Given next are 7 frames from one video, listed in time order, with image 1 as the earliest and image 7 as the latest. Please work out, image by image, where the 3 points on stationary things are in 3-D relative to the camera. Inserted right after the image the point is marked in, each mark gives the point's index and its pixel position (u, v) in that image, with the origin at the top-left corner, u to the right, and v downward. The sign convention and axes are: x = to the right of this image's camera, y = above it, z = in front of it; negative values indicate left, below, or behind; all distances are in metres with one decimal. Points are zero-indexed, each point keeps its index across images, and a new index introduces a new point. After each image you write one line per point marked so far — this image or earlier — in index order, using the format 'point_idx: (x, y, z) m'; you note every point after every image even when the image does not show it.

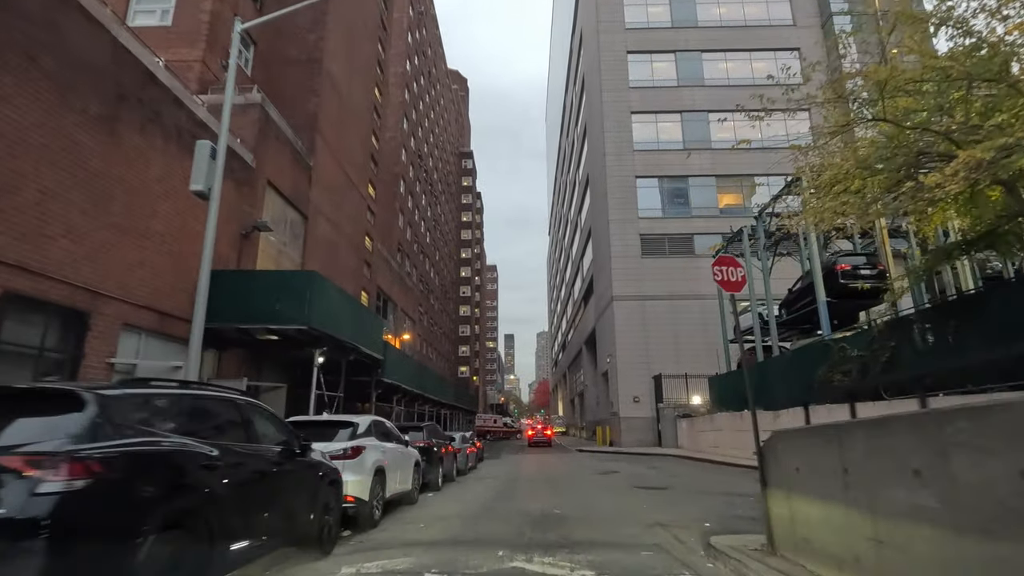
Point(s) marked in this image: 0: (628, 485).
0: (+3.5, -5.8, +16.0) m
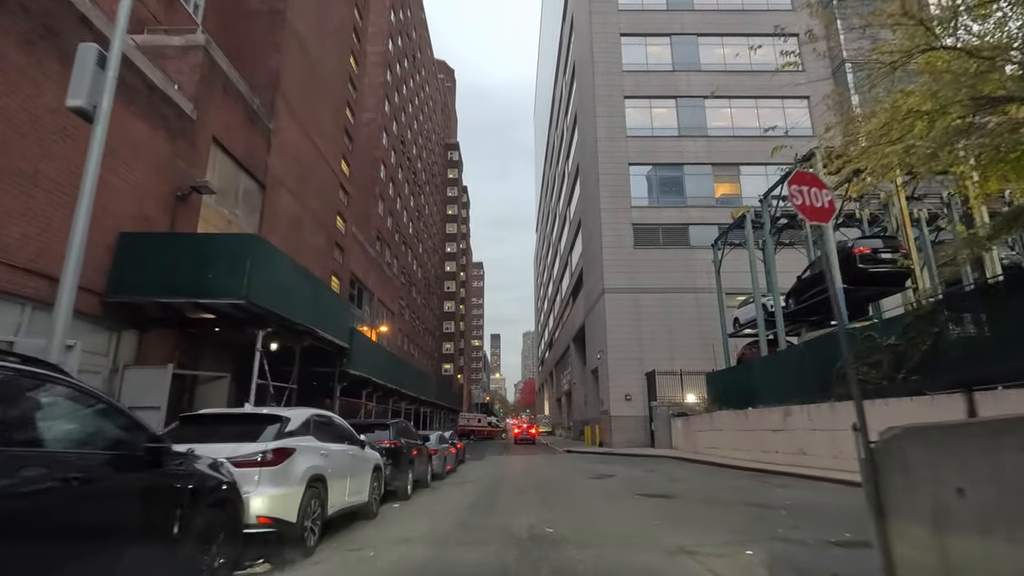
0: (+3.0, -5.3, +14.1) m
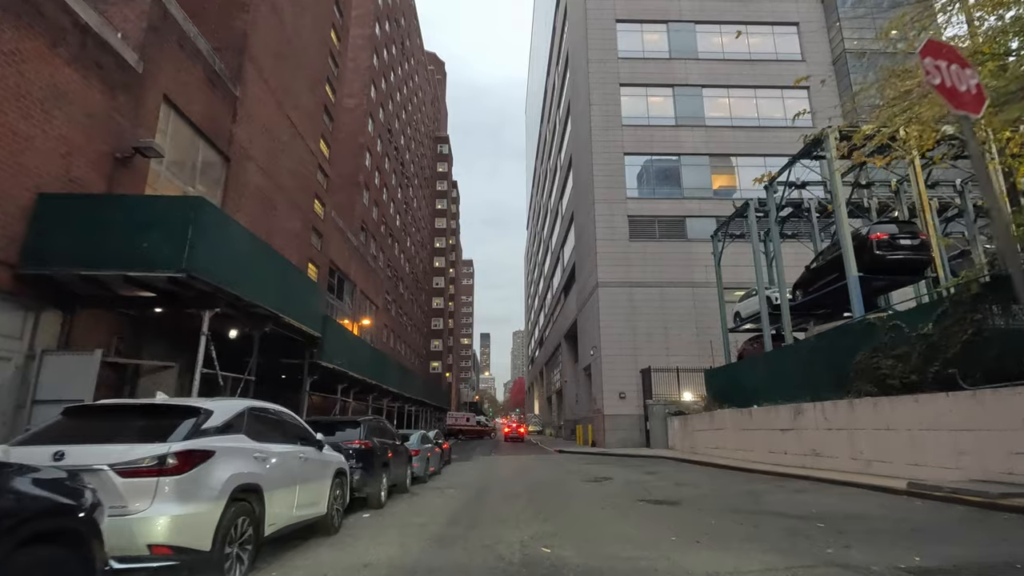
0: (+2.7, -4.9, +12.7) m
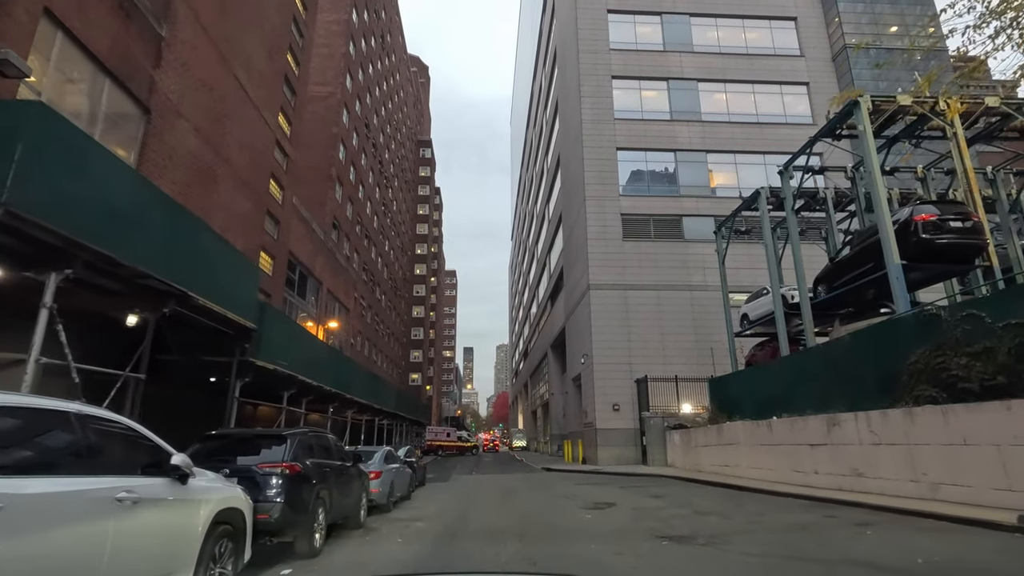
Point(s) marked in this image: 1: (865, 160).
0: (+2.4, -4.5, +10.0) m
1: (+10.1, +3.7, +15.4) m
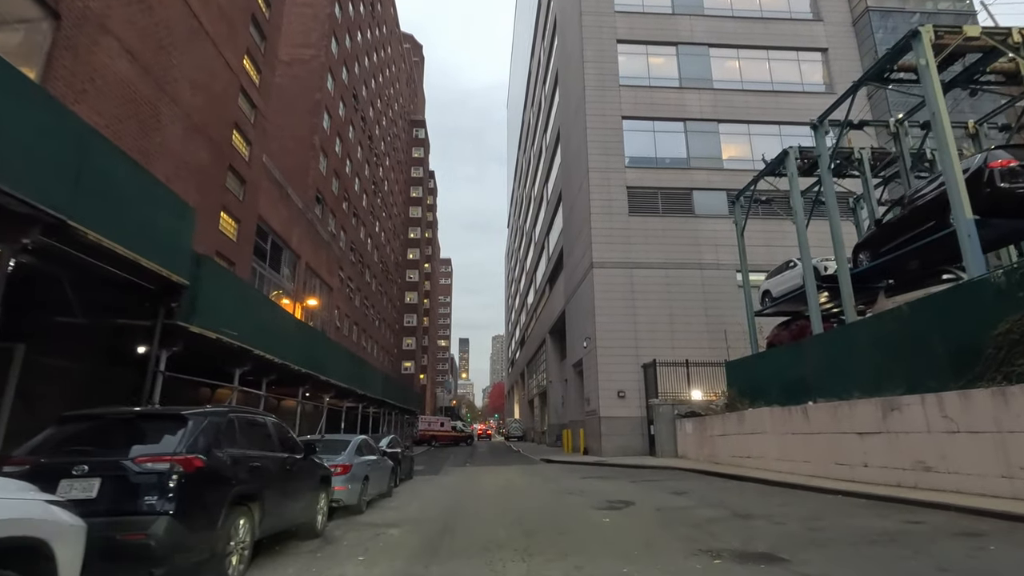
0: (+2.4, -3.7, +7.8) m
1: (+10.1, +4.6, +13.1) m
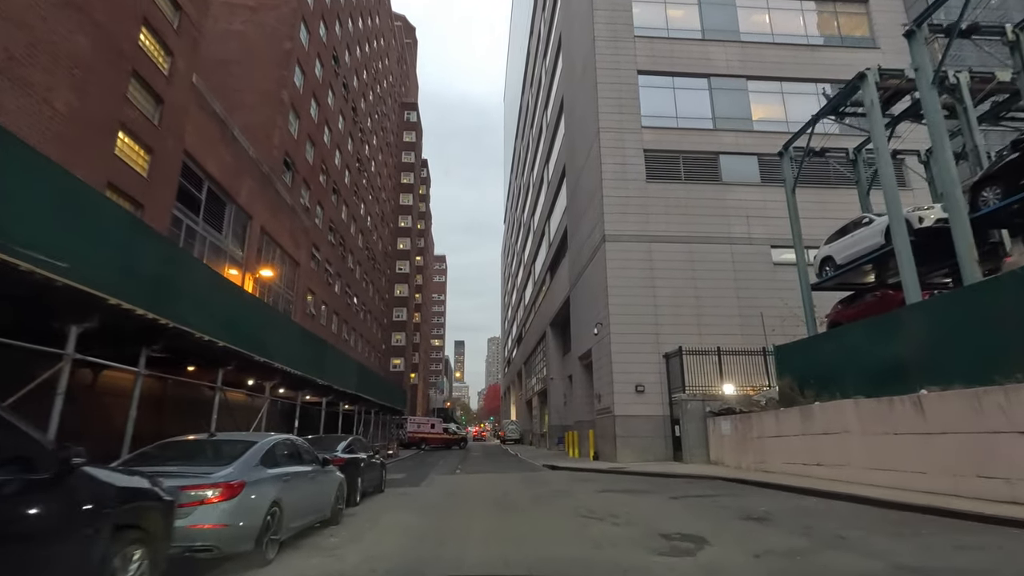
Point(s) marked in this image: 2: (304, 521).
0: (+2.5, -2.5, +3.7) m
1: (+10.2, +5.7, +9.1) m
2: (-2.8, -3.2, +7.2) m
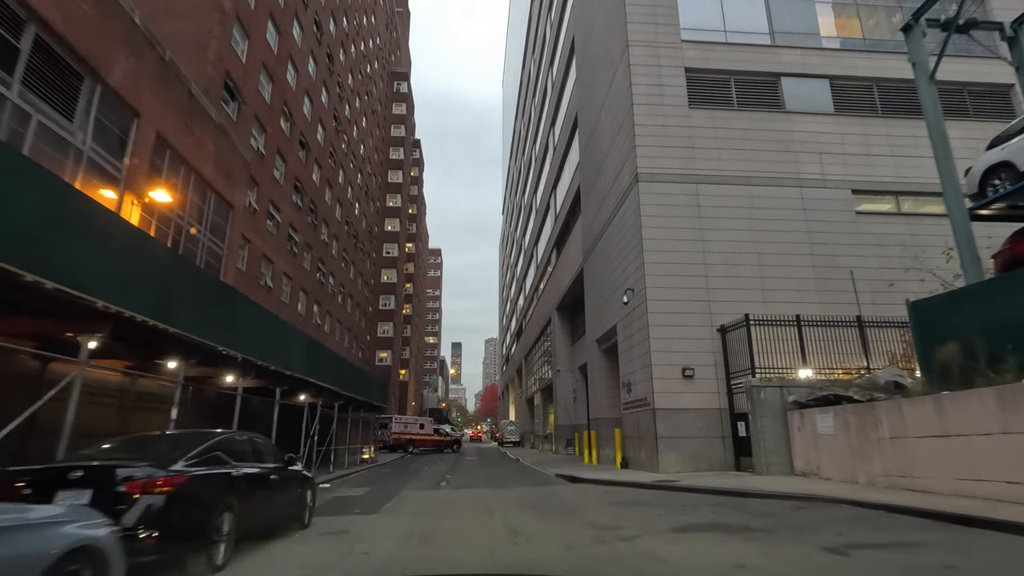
0: (+2.8, -0.8, -2.1) m
1: (+10.4, +7.3, +3.4) m
2: (-2.6, -1.5, +1.4) m
